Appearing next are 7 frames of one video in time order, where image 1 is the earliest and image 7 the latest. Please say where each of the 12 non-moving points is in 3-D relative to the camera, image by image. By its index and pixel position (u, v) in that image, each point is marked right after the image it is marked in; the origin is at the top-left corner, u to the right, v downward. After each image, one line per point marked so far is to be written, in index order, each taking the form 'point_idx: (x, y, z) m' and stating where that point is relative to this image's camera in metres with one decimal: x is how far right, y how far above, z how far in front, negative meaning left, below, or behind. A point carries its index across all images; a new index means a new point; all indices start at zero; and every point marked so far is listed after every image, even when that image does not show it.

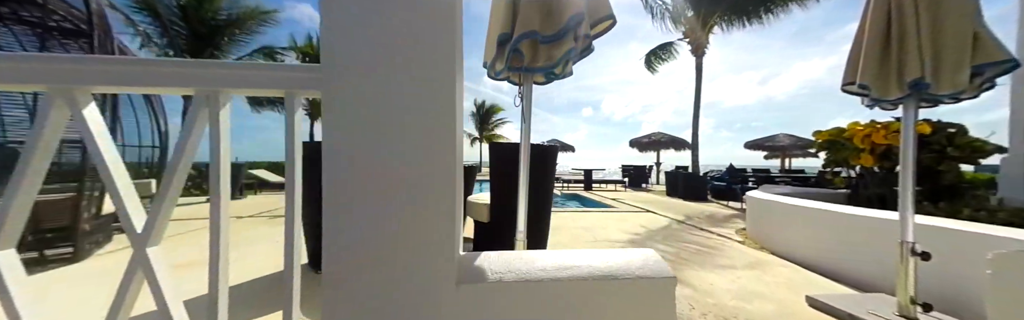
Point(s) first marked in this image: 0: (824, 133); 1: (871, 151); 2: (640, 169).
0: (+3.1, +0.3, +3.0) m
1: (+3.2, +0.1, +2.6) m
2: (+5.1, -0.4, +11.8) m
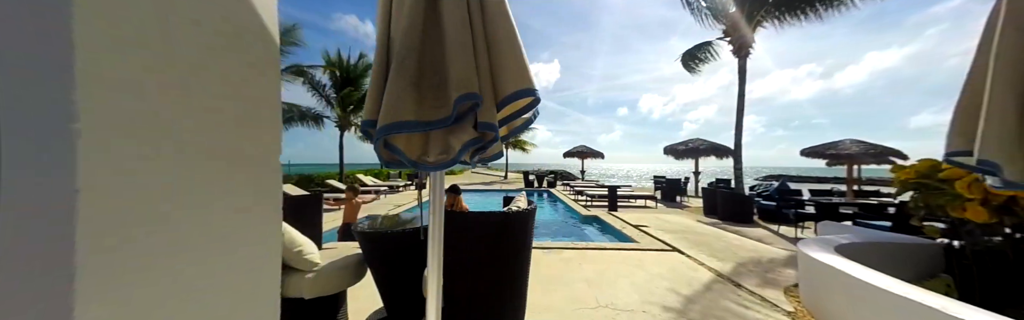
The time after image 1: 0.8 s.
0: (+3.0, -0.1, +2.3) m
1: (+3.1, -0.3, +1.9) m
2: (+6.0, -0.8, +10.8) m
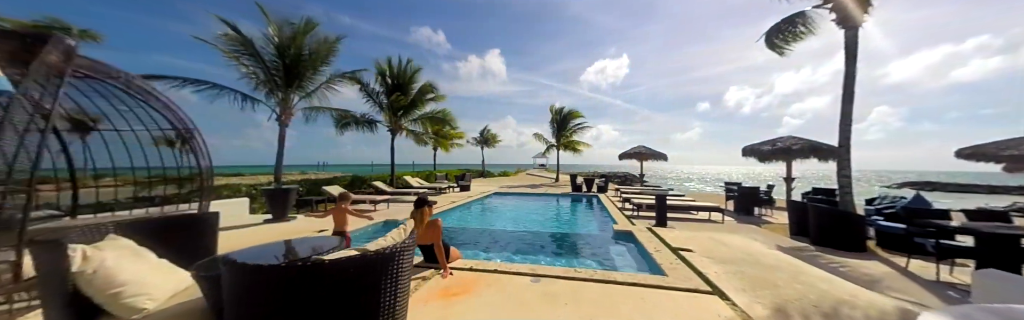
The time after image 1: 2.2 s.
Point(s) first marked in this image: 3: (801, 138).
0: (+2.5, -0.2, +1.1) m
1: (+2.5, -0.4, +0.7) m
2: (+7.2, -0.9, +8.8) m
3: (+10.9, +0.8, +11.0) m
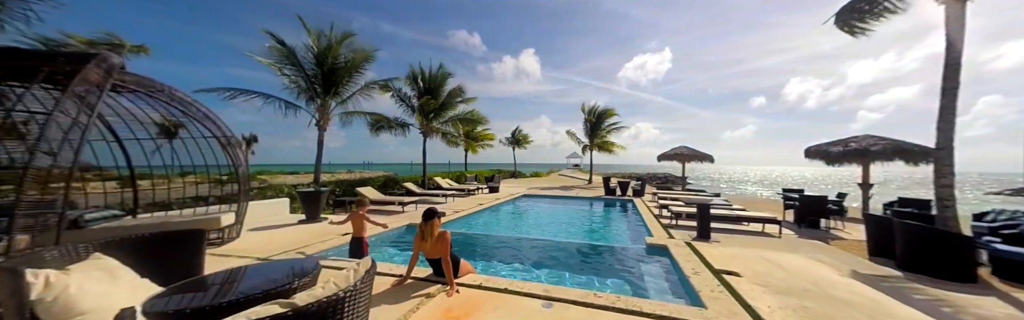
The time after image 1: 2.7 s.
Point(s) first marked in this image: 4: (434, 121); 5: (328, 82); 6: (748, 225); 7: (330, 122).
0: (+2.4, -0.3, +0.5) m
1: (+2.3, -0.5, +0.2) m
2: (+7.9, -1.0, +7.7) m
3: (+11.9, +0.7, +9.4) m
4: (-3.8, +1.9, +14.5) m
5: (-5.7, +2.5, +9.1) m
6: (+6.1, -1.7, +7.6) m
7: (-5.9, +1.3, +9.4) m
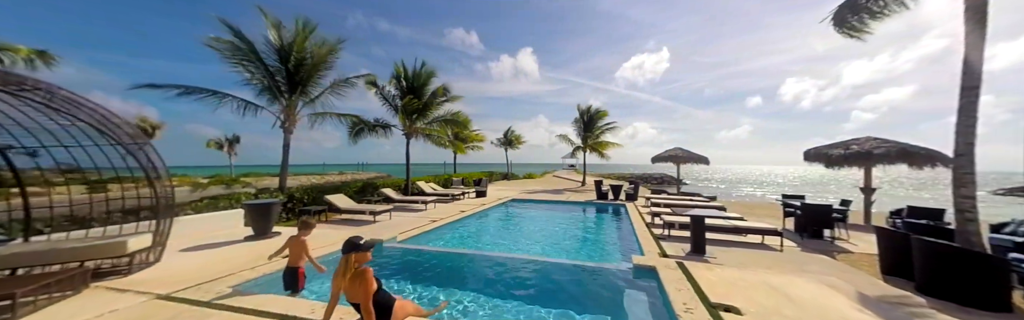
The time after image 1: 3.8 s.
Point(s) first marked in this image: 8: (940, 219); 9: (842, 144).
0: (+1.9, -0.4, -0.1) m
1: (+1.8, -0.6, -0.5) m
2: (+7.4, -1.2, +7.1) m
3: (+11.3, +0.6, +8.9) m
4: (-4.4, +1.8, +13.8) m
5: (-6.3, +2.3, +8.4) m
6: (+5.6, -1.8, +7.0) m
7: (-6.4, +1.1, +8.7) m
8: (+9.4, -1.3, +6.5) m
9: (+10.8, +0.5, +9.6) m
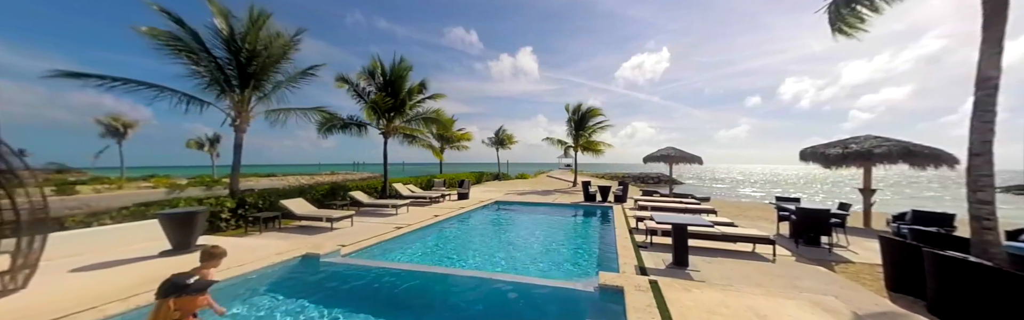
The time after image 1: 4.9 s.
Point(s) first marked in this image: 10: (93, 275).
0: (+1.2, -0.4, -0.8) m
1: (+1.1, -0.6, -1.1) m
2: (+6.7, -1.2, +6.5) m
3: (+10.6, +0.6, +8.3) m
4: (-5.2, +1.8, +13.1) m
5: (-7.0, +2.3, +7.7) m
6: (+4.9, -1.8, +6.4) m
7: (-7.2, +1.1, +8.0) m
8: (+8.7, -1.3, +5.8) m
9: (+10.0, +0.5, +9.0) m
10: (-5.7, -1.6, +4.0) m
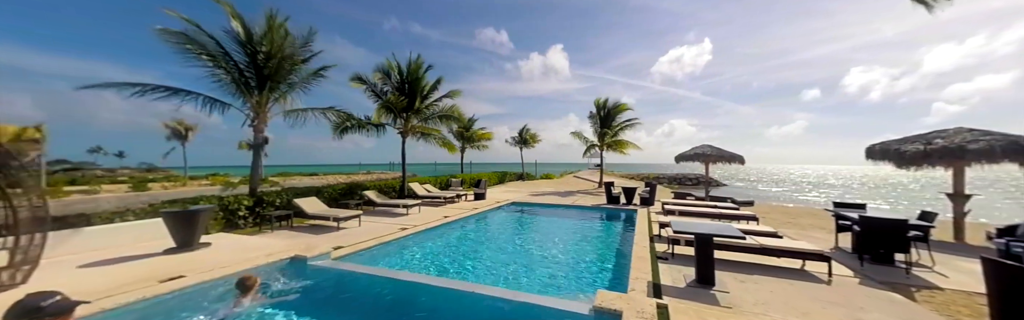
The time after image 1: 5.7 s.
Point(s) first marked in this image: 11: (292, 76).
0: (+0.5, -0.4, -1.4) m
1: (+0.4, -0.6, -1.7) m
2: (+6.7, -1.1, +5.3) m
3: (+10.8, +0.6, +6.6) m
4: (-4.4, +1.8, +13.1) m
5: (-6.8, +2.3, +7.9) m
6: (+4.9, -1.8, +5.4) m
7: (-6.9, +1.1, +8.3) m
8: (+8.7, -1.3, +4.4) m
9: (+10.3, +0.6, +7.4) m
10: (-5.8, -1.6, +4.1) m
11: (-6.3, +2.4, +8.4) m
